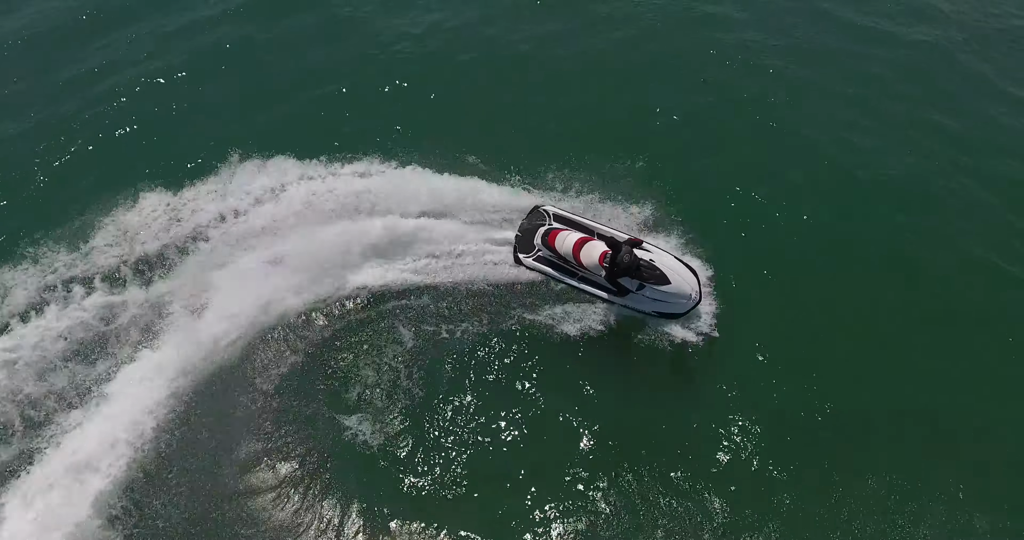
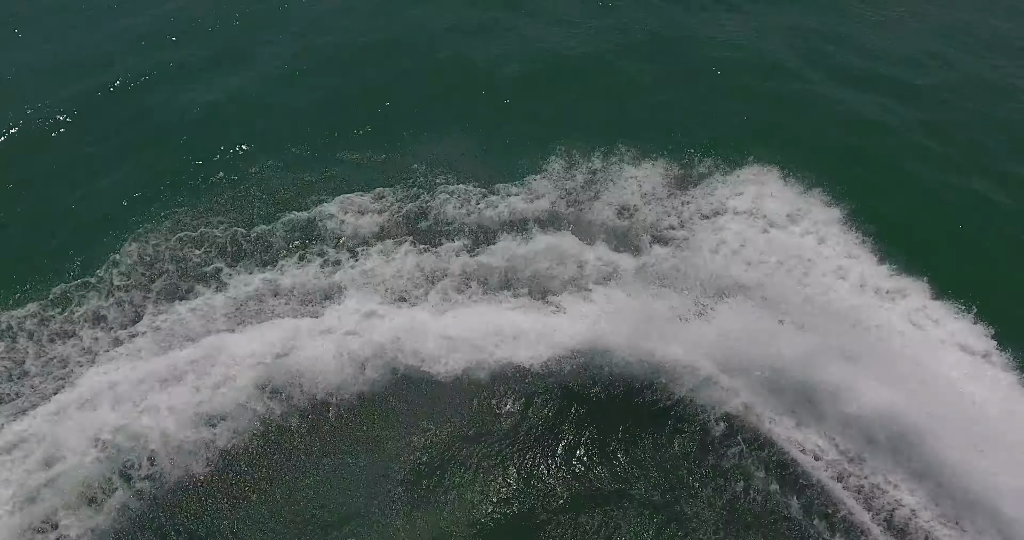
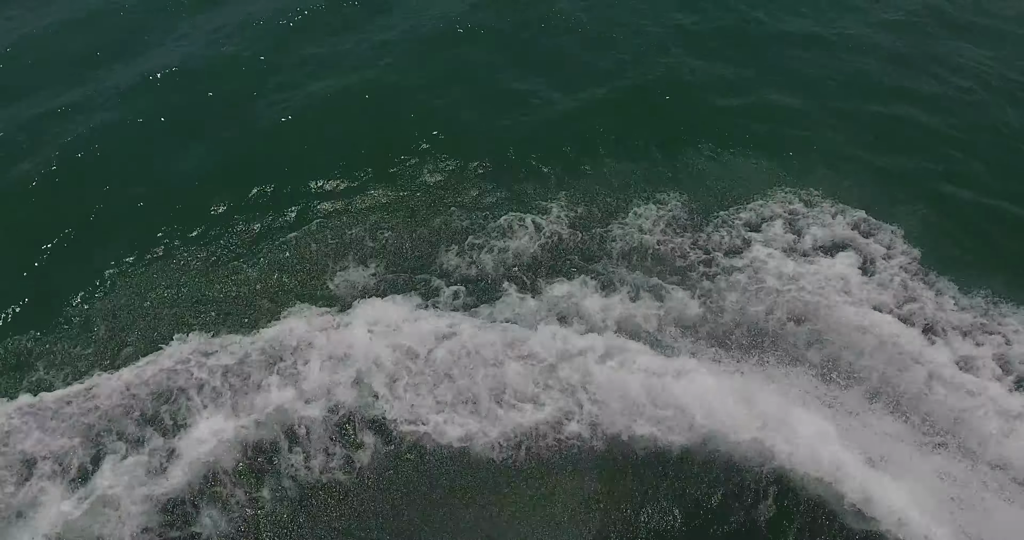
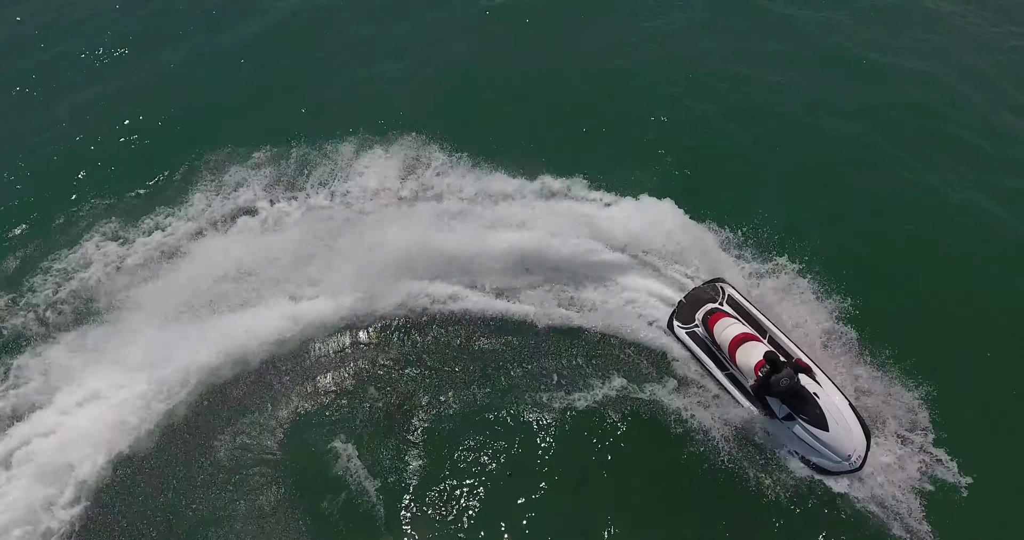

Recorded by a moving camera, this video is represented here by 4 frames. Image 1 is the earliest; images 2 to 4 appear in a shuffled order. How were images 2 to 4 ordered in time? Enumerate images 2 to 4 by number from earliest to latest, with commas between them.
4, 2, 3
